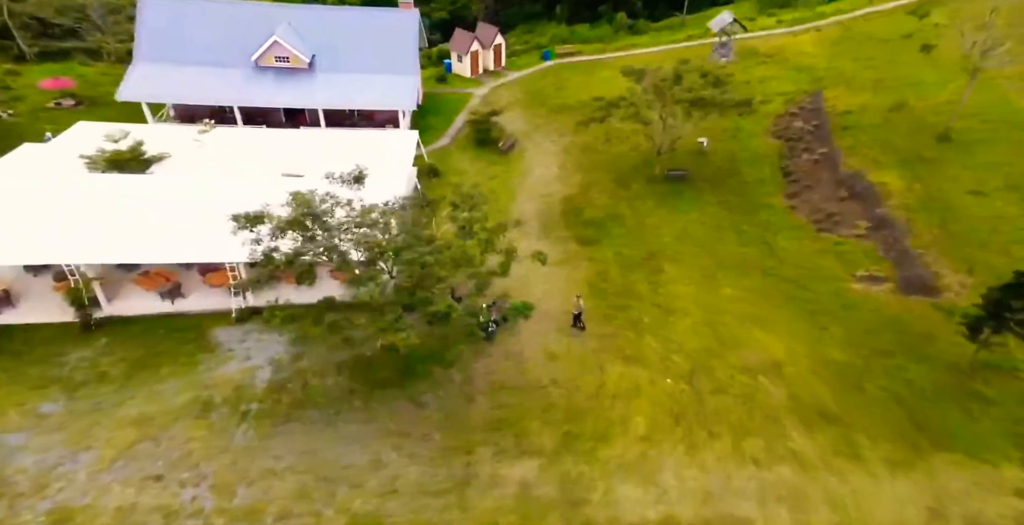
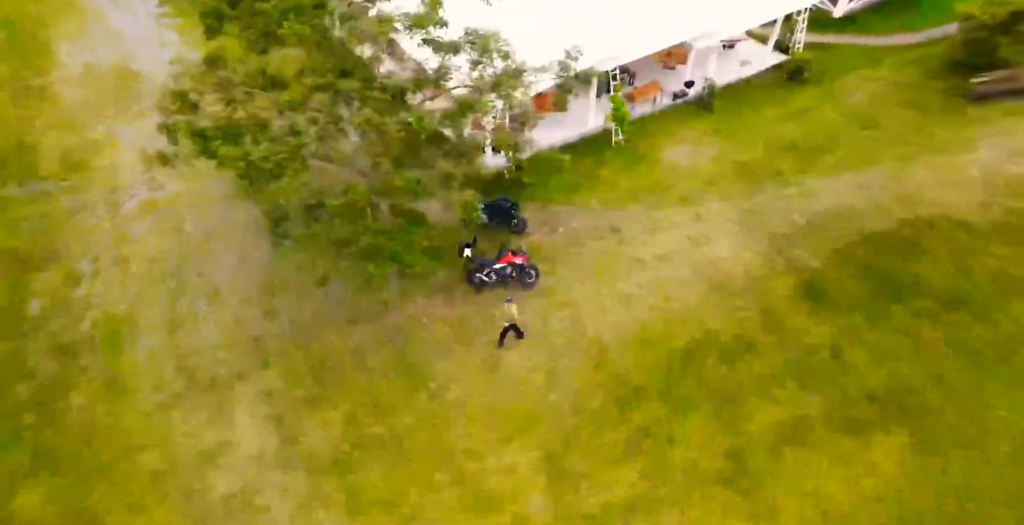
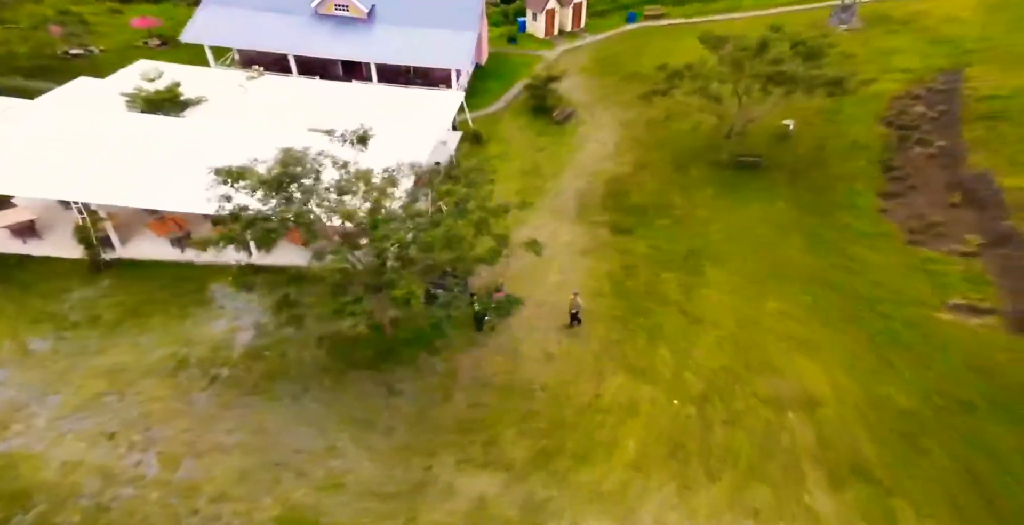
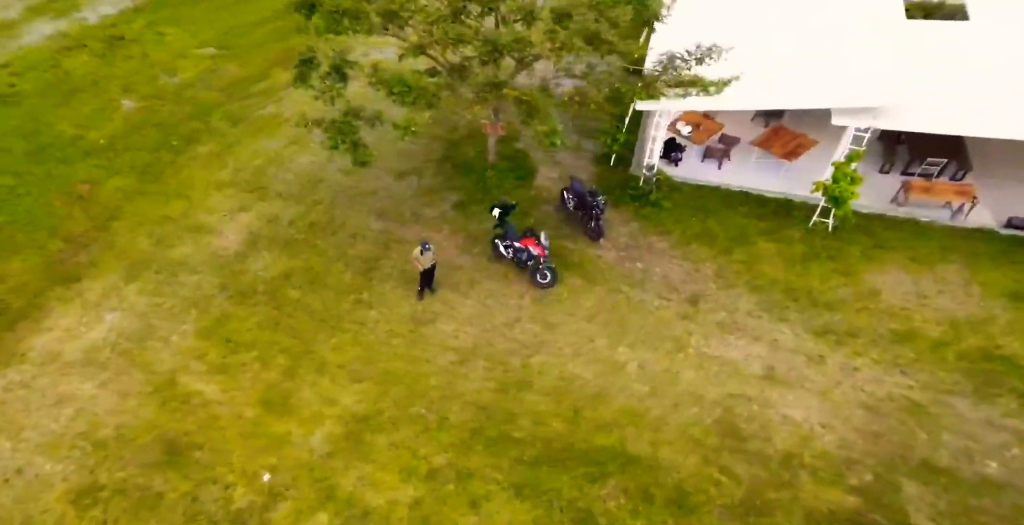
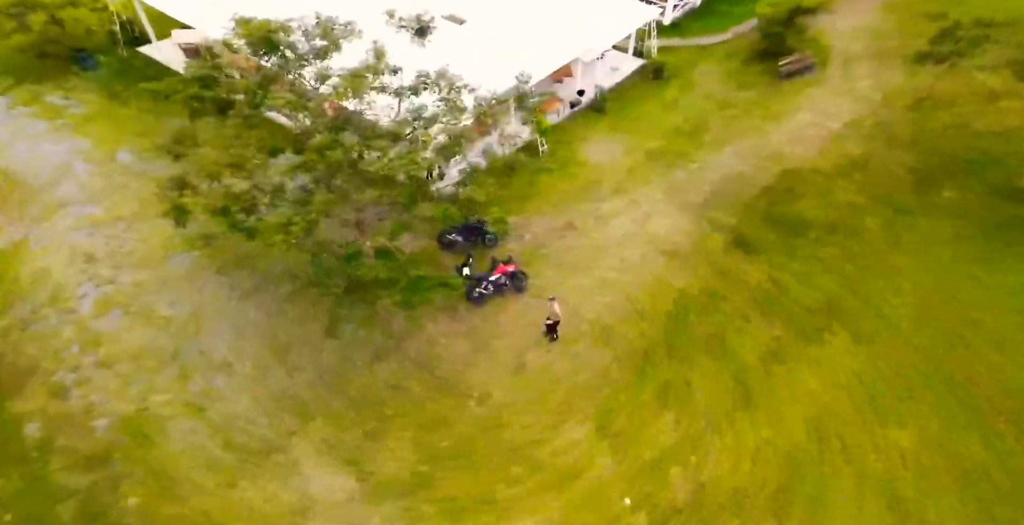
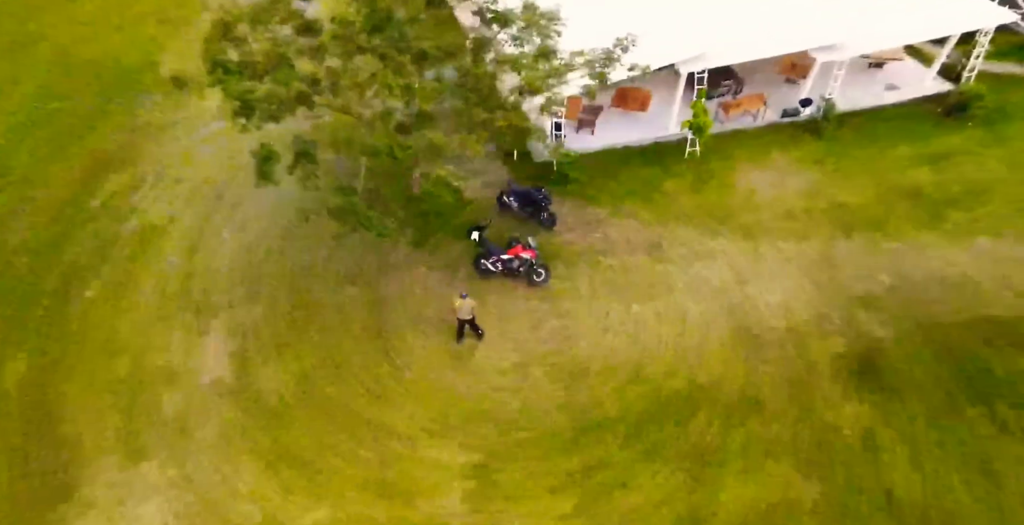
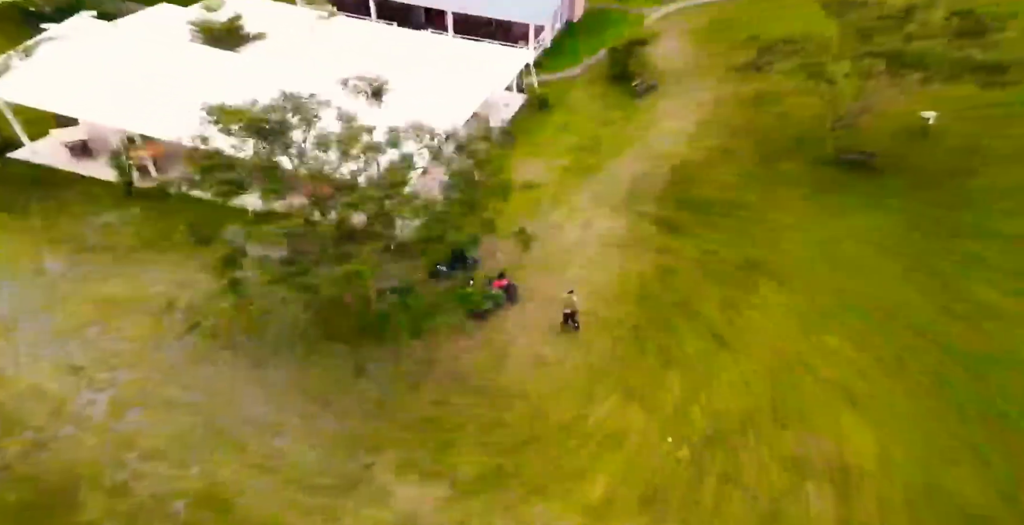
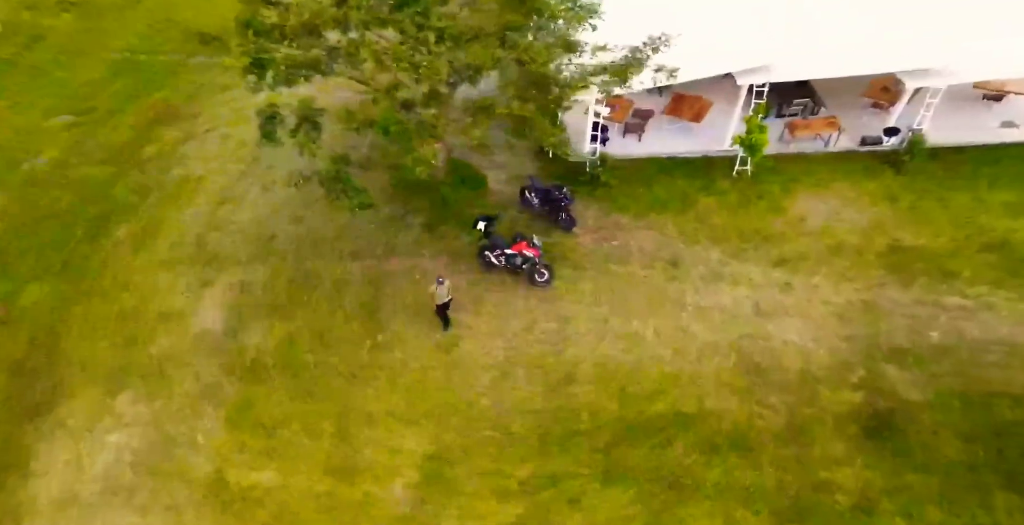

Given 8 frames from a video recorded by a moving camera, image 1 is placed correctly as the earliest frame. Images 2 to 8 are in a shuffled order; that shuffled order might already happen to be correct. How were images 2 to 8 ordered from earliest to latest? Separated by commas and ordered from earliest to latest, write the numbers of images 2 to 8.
3, 7, 5, 2, 6, 8, 4
